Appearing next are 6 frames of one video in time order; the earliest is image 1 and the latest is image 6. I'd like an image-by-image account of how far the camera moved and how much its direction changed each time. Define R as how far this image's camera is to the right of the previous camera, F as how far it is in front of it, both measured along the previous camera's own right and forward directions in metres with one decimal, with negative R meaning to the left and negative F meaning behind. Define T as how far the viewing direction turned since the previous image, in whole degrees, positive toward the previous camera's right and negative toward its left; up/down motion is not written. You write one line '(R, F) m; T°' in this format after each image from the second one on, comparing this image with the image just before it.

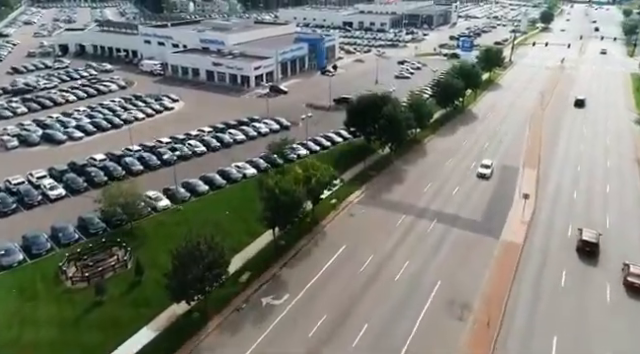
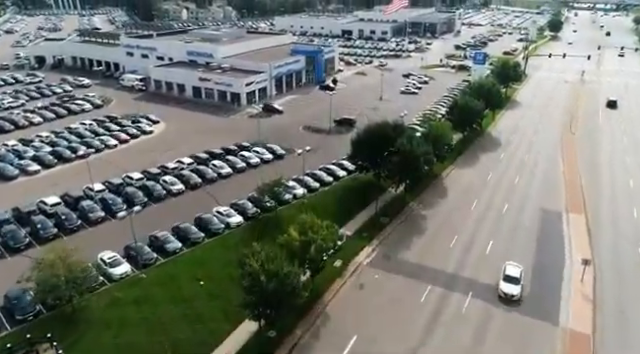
(-0.2, +7.7) m; 0°
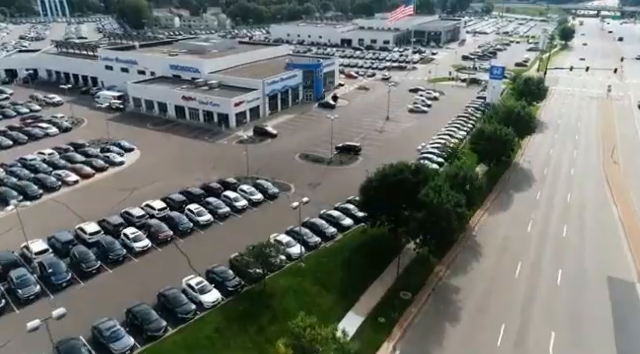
(-0.2, +8.1) m; 0°
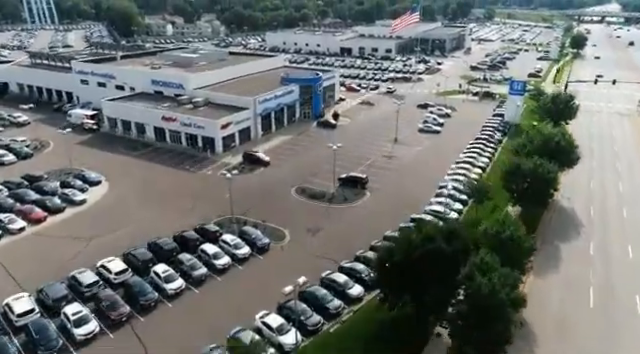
(-0.2, +7.6) m; 0°
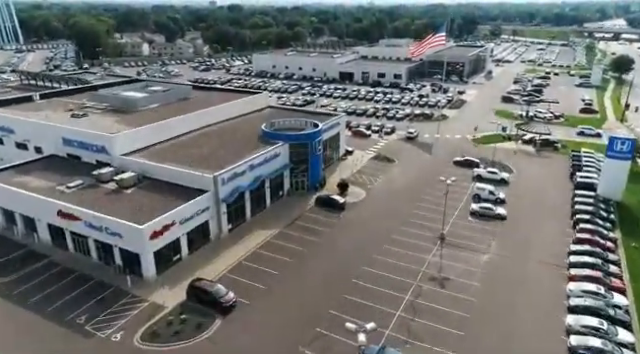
(-0.5, +21.4) m; +1°
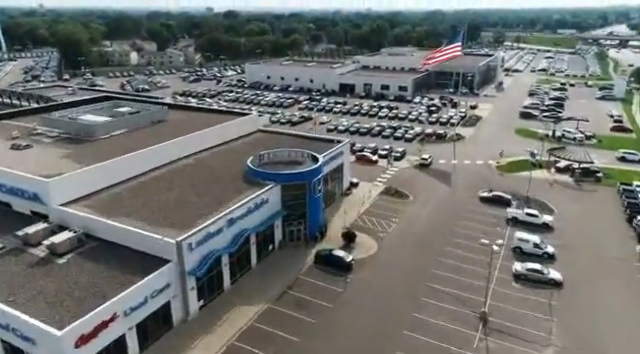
(-0.2, +9.0) m; 0°
